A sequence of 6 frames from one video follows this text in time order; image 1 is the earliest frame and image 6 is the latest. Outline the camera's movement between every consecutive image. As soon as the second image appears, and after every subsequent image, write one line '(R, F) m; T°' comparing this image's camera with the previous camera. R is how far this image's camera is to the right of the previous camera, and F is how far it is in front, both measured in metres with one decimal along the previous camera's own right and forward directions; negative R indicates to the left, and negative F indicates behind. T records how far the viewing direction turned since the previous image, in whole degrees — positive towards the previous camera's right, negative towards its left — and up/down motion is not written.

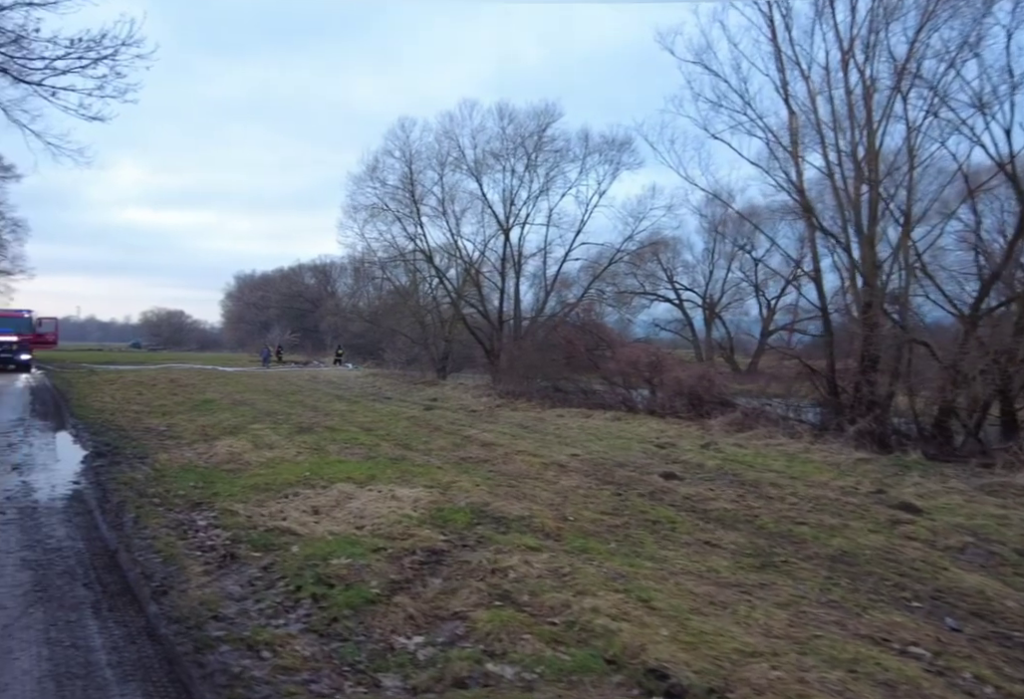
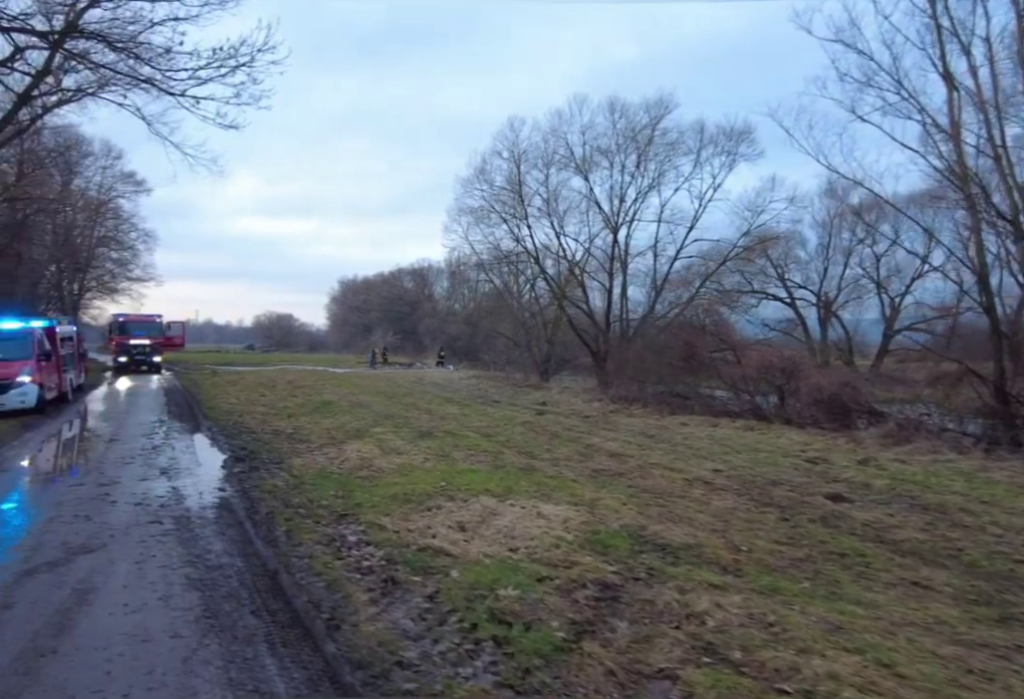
(-0.9, +0.7) m; -8°
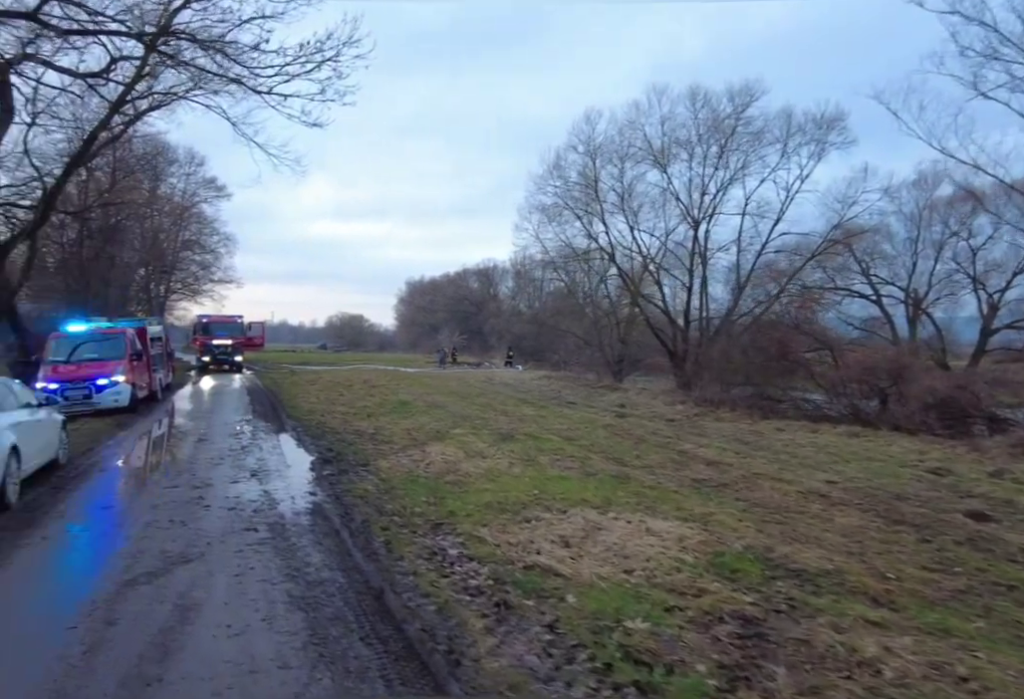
(-0.5, +0.5) m; -6°
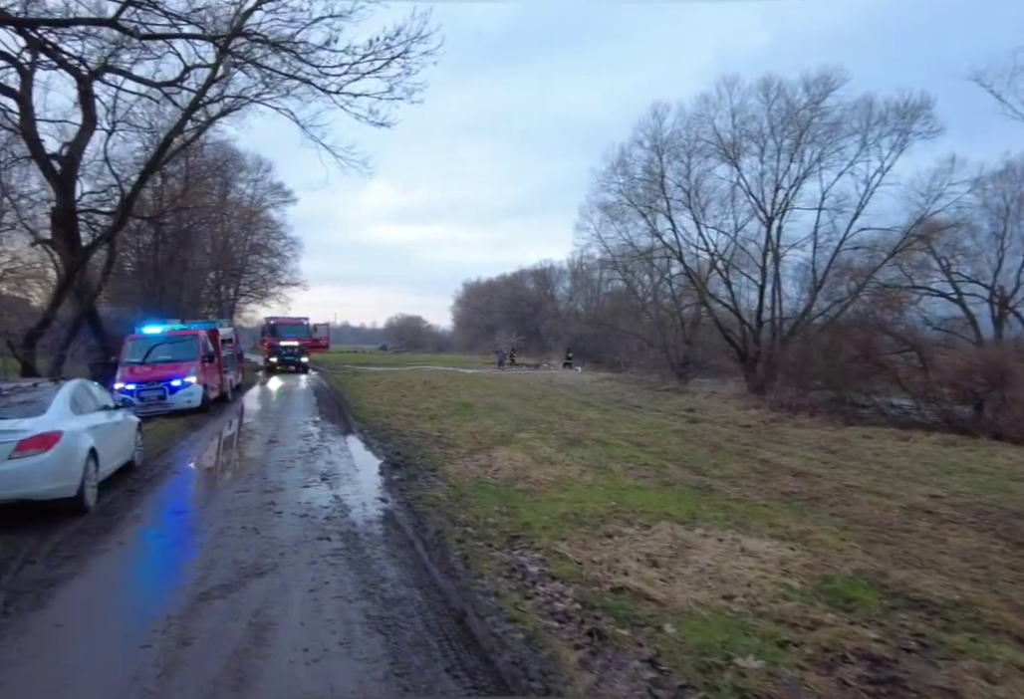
(-0.3, +0.4) m; -5°
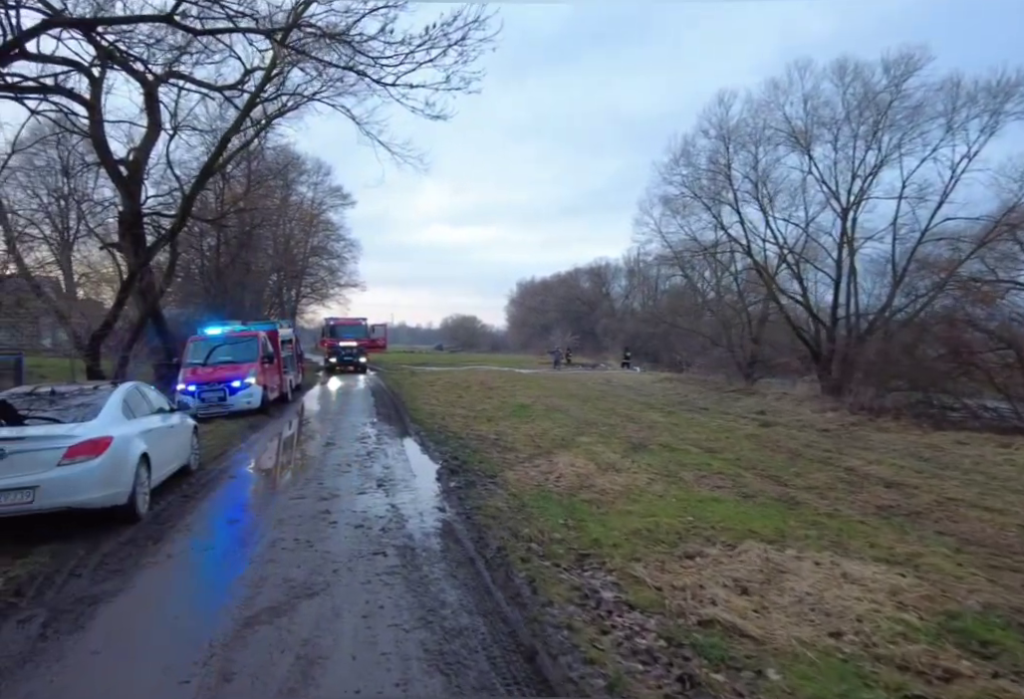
(-0.1, +0.5) m; -5°
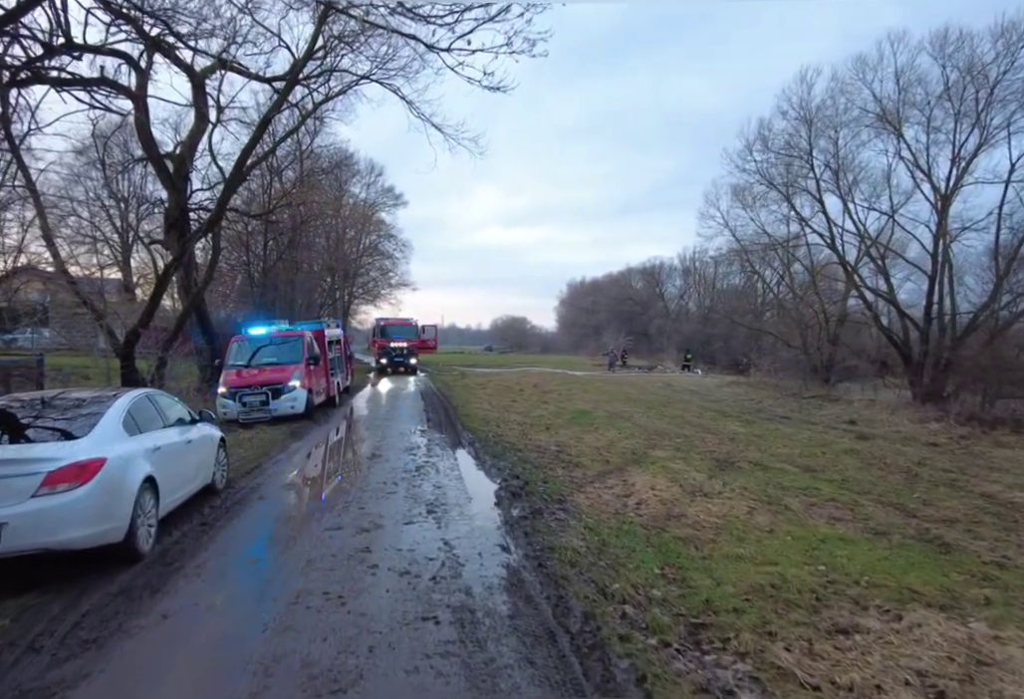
(-0.3, +1.3) m; -5°
